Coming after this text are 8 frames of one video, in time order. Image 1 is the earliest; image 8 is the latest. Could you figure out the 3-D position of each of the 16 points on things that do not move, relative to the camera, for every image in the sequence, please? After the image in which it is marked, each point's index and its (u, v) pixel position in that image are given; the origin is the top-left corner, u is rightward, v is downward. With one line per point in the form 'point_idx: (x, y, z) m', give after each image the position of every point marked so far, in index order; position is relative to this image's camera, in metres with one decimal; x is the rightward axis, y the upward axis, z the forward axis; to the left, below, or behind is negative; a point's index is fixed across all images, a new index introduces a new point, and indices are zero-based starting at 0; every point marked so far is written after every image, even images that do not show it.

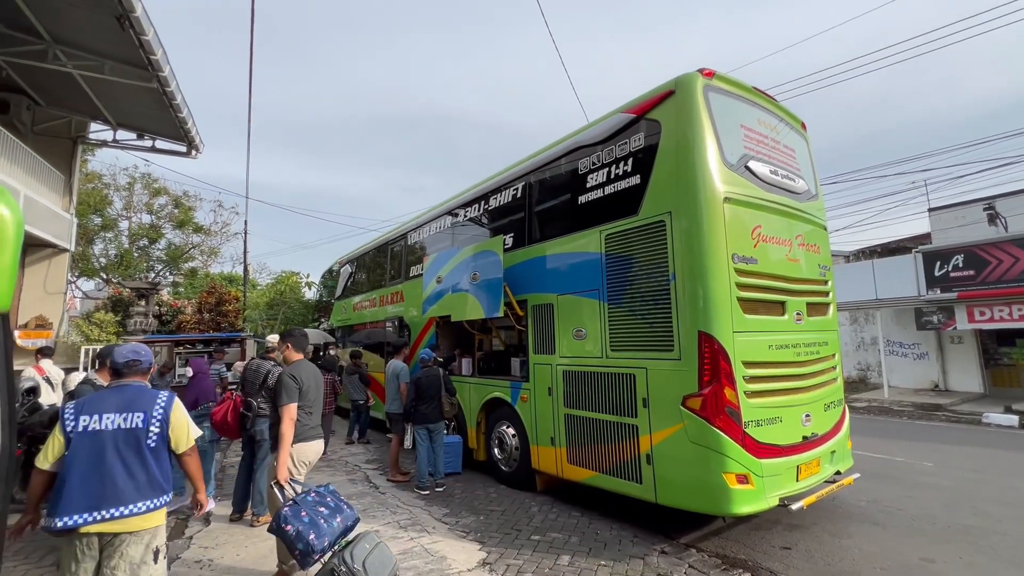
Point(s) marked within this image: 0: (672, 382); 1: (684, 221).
0: (+1.6, -0.9, +4.6) m
1: (+1.7, +0.6, +4.6) m
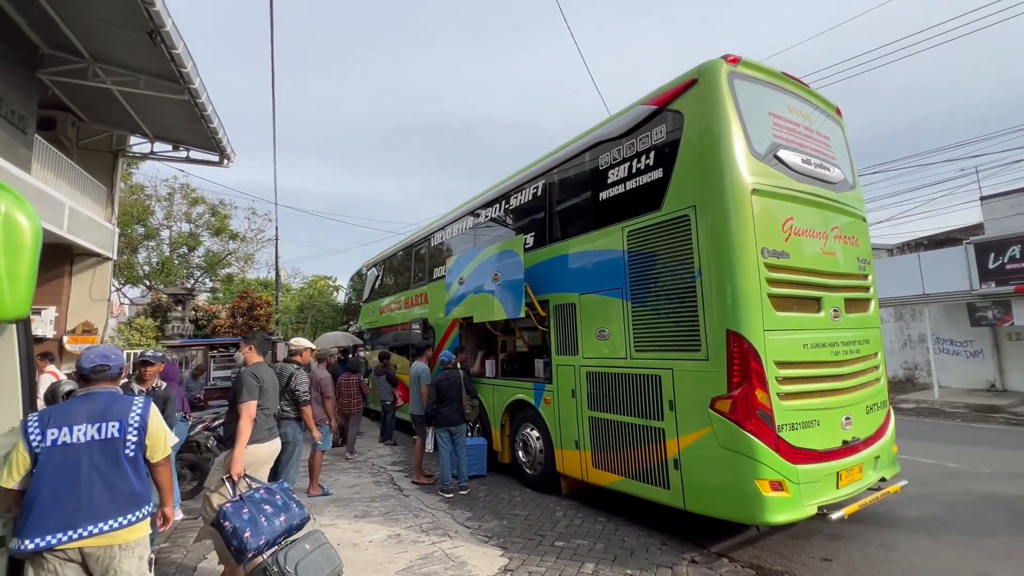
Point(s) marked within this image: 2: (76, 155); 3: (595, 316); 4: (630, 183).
0: (+1.8, -0.9, +4.4) m
1: (+1.8, +0.7, +4.4) m
2: (-11.0, +3.3, +11.9) m
3: (+1.0, -0.3, +5.7) m
4: (+1.3, +1.2, +5.4) m
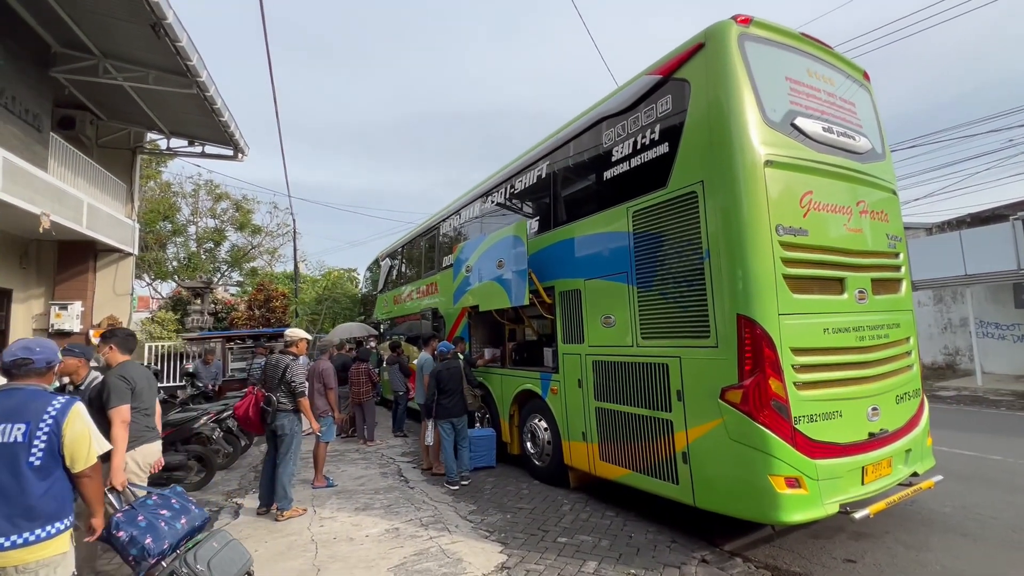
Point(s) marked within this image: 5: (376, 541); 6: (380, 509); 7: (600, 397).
0: (+1.7, -0.7, +4.1) m
1: (+1.8, +0.8, +4.1) m
2: (-10.7, +3.5, +12.1) m
3: (+1.0, -0.2, +5.4) m
4: (+1.3, +1.4, +5.0) m
5: (-1.3, -2.4, +4.4) m
6: (-1.5, -2.5, +5.2) m
7: (+1.0, -1.2, +5.3) m
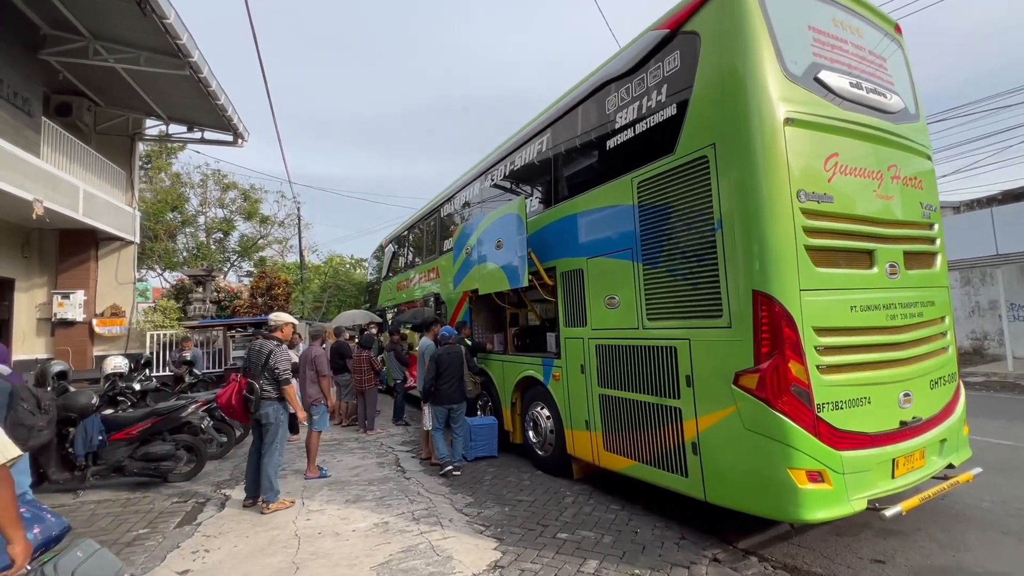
0: (+1.7, -0.5, +3.7) m
1: (+1.7, +1.0, +3.7) m
2: (-10.6, +3.7, +12.0) m
3: (+1.0, +0.1, +5.0) m
4: (+1.3, +1.6, +4.6) m
5: (-1.3, -2.2, +4.1) m
6: (-1.5, -2.3, +5.0) m
7: (+1.0, -1.0, +5.0) m
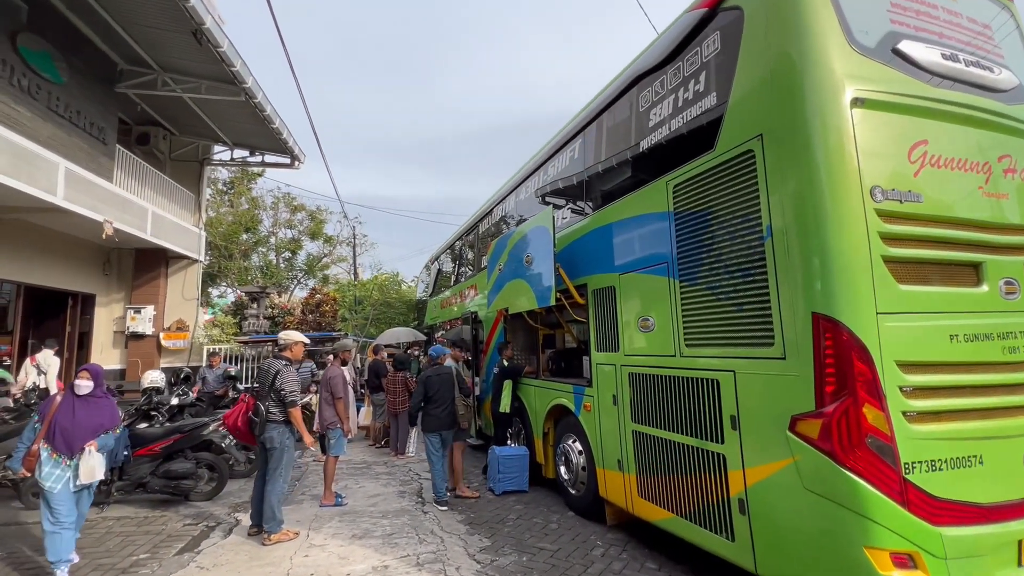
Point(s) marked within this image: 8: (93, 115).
0: (+1.7, -0.7, +3.0) m
1: (+1.7, +0.9, +3.0) m
2: (-9.4, +3.3, +12.9) m
3: (+1.2, -0.1, +4.4) m
4: (+1.4, +1.4, +4.0) m
5: (-1.2, -2.3, +3.7) m
6: (-1.3, -2.4, +4.6) m
7: (+1.1, -1.2, +4.3) m
8: (-8.0, +3.3, +9.0) m
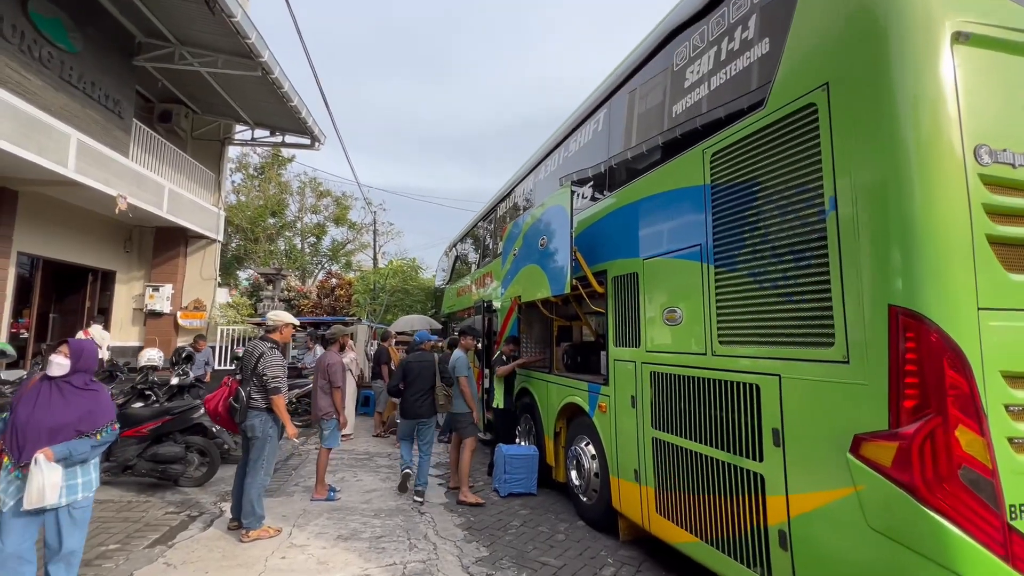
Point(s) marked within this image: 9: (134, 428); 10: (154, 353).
0: (+1.6, -0.6, +2.4) m
1: (+1.7, +1.0, +2.4) m
2: (-8.7, +3.9, +12.8) m
3: (+1.2, 0.0, +3.9) m
4: (+1.5, +1.5, +3.4) m
5: (-1.3, -2.1, +3.3) m
6: (-1.3, -2.2, +4.2) m
7: (+1.2, -1.1, +3.8) m
8: (-7.5, +3.8, +8.8) m
9: (-4.1, -1.5, +5.2) m
10: (-4.9, -0.9, +6.5) m
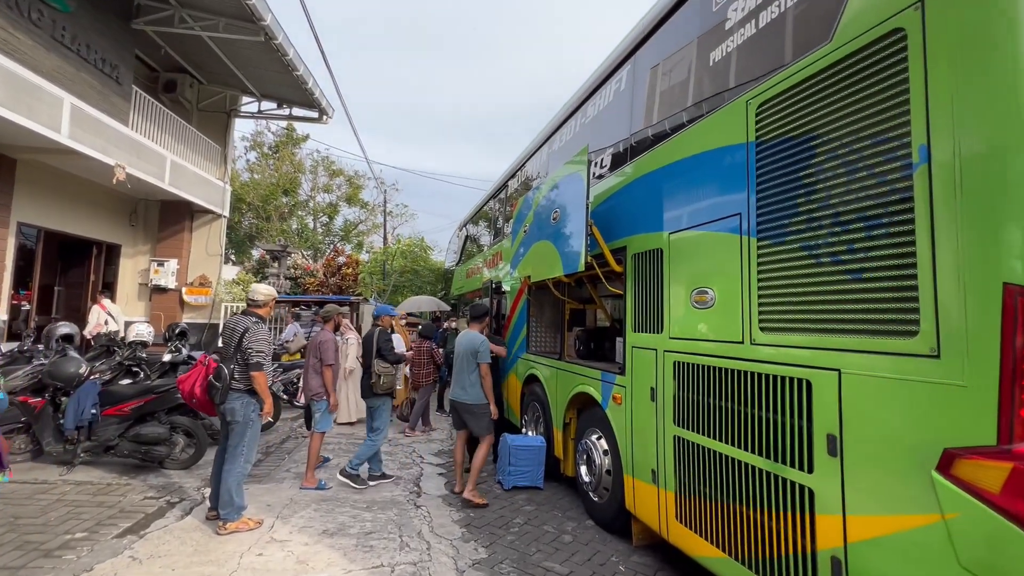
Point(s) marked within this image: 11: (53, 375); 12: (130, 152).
0: (+1.6, -0.5, +1.9) m
1: (+1.8, +1.1, +1.8) m
2: (-8.3, +4.5, +12.5) m
3: (+1.3, +0.1, +3.4) m
4: (+1.6, +1.6, +2.9) m
5: (-1.3, -1.9, +2.9) m
6: (-1.3, -2.0, +3.8) m
7: (+1.2, -0.9, +3.3) m
8: (-7.3, +4.2, +8.4) m
9: (-4.1, -1.2, +4.9) m
10: (-4.8, -0.5, +6.2) m
11: (-4.6, -0.9, +4.7) m
12: (-7.2, +2.6, +8.9) m
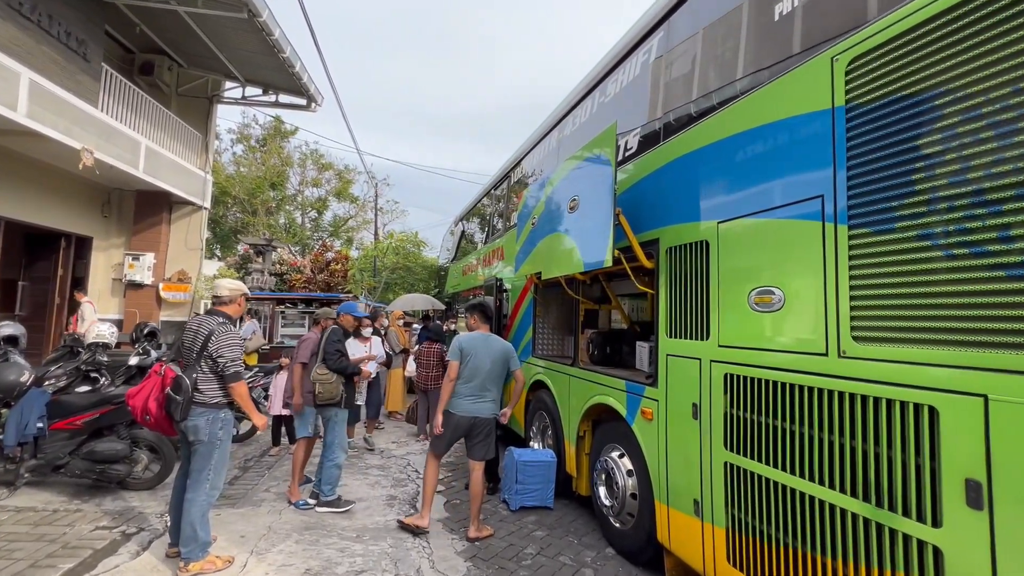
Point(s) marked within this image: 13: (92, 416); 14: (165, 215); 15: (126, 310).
0: (+1.8, -0.5, +1.4) m
1: (+1.9, +1.1, +1.3) m
2: (-8.3, +4.6, +11.7) m
3: (+1.4, +0.2, +2.8) m
4: (+1.7, +1.6, +2.3) m
5: (-1.1, -1.9, +2.4) m
6: (-1.2, -2.0, +3.3) m
7: (+1.3, -0.9, +2.8) m
8: (-7.2, +4.3, +7.7) m
9: (-4.0, -1.2, +4.2) m
10: (-4.7, -0.5, +5.5) m
11: (-4.5, -0.8, +4.1) m
12: (-7.2, +2.6, +8.2) m
13: (-3.8, -1.1, +4.2) m
14: (-8.3, +1.8, +11.3) m
15: (-9.0, -0.5, +11.1) m
